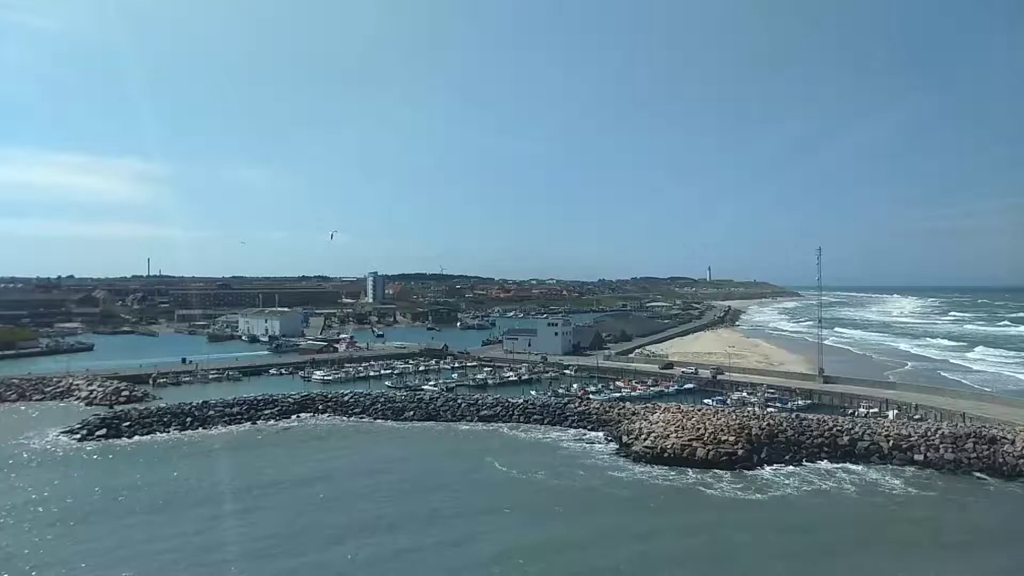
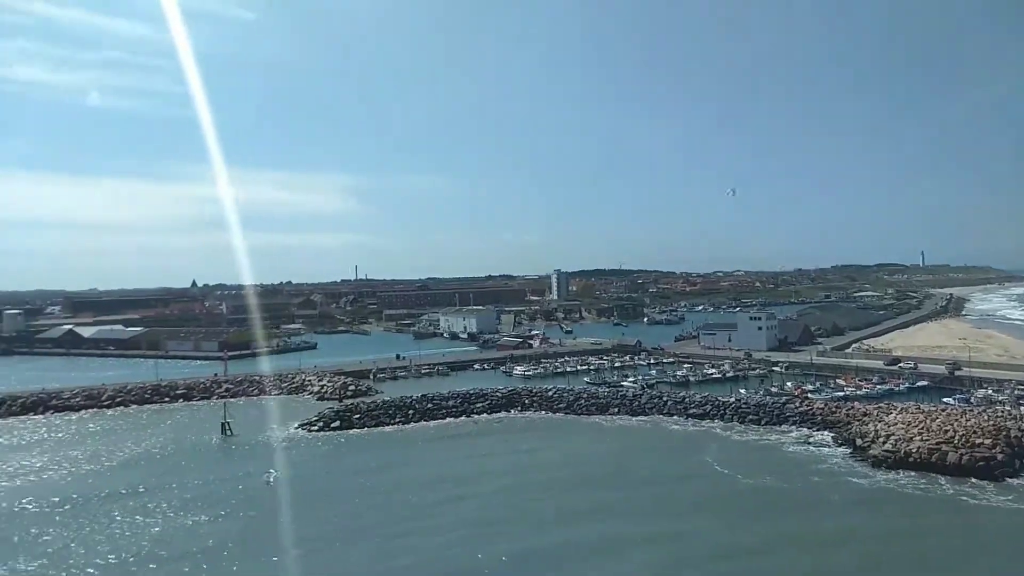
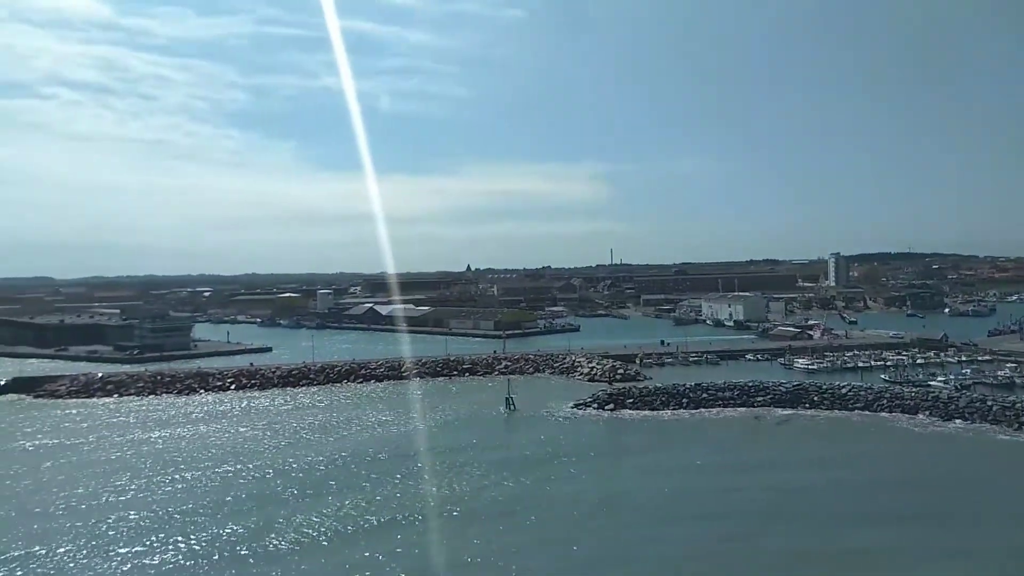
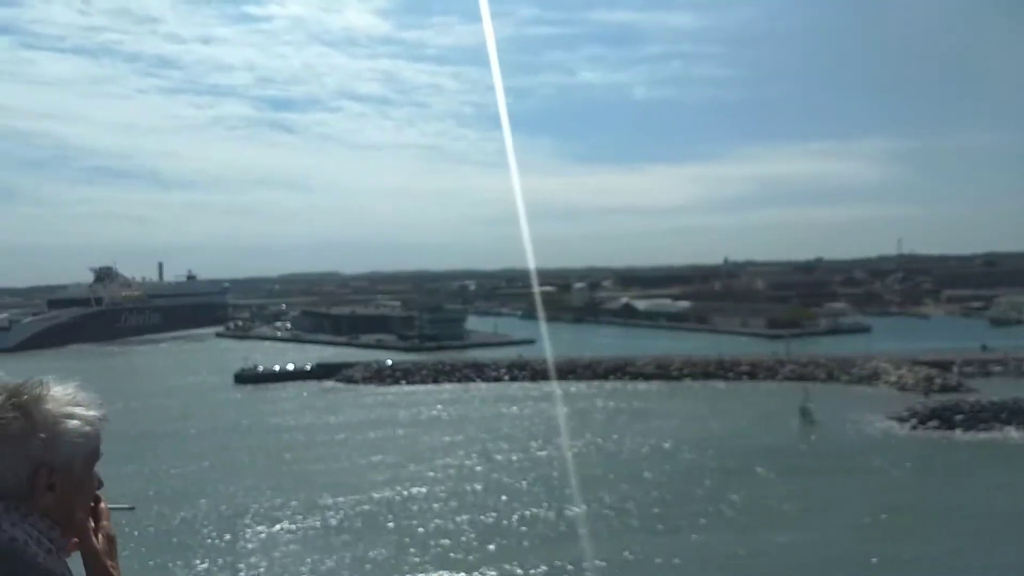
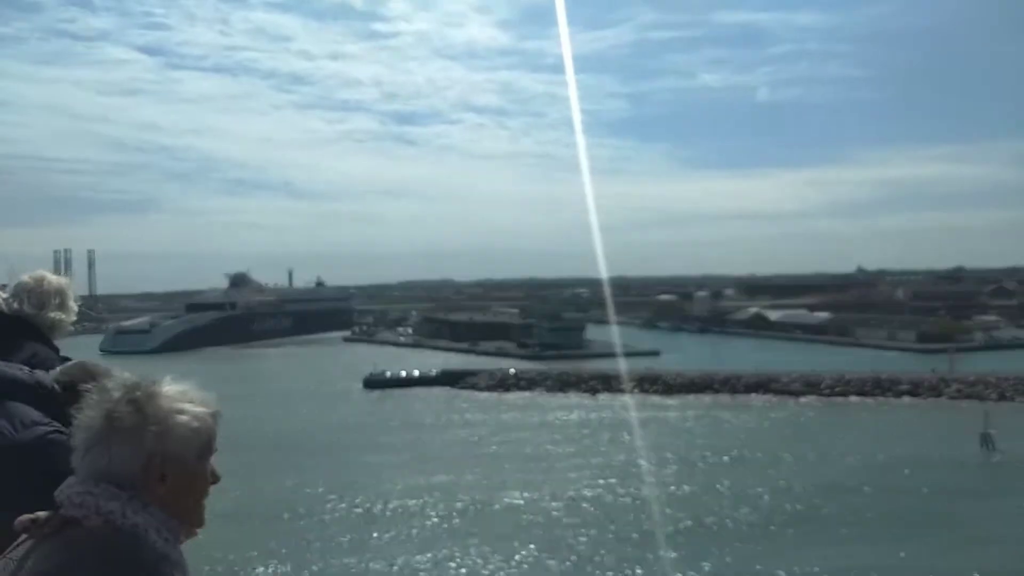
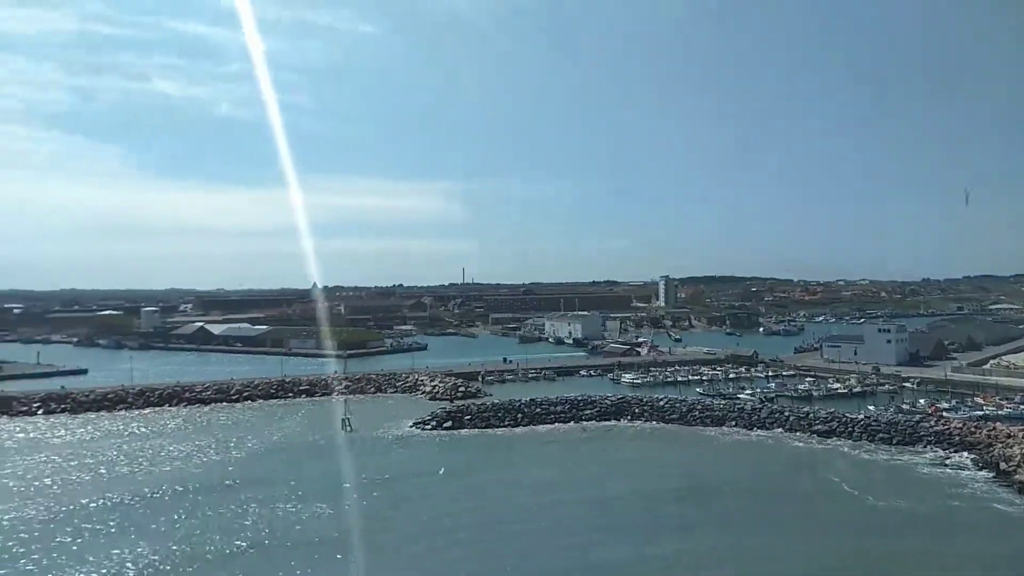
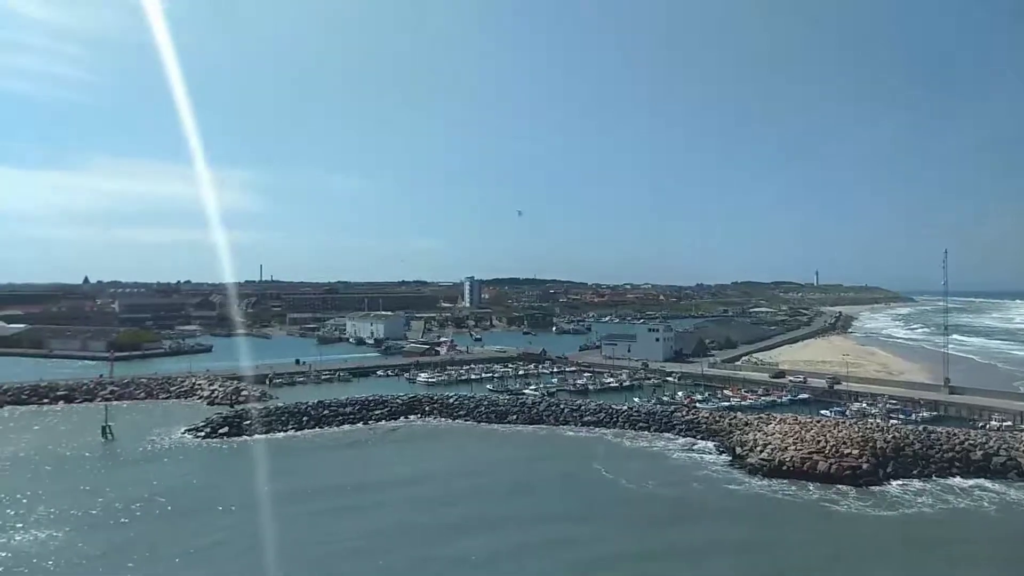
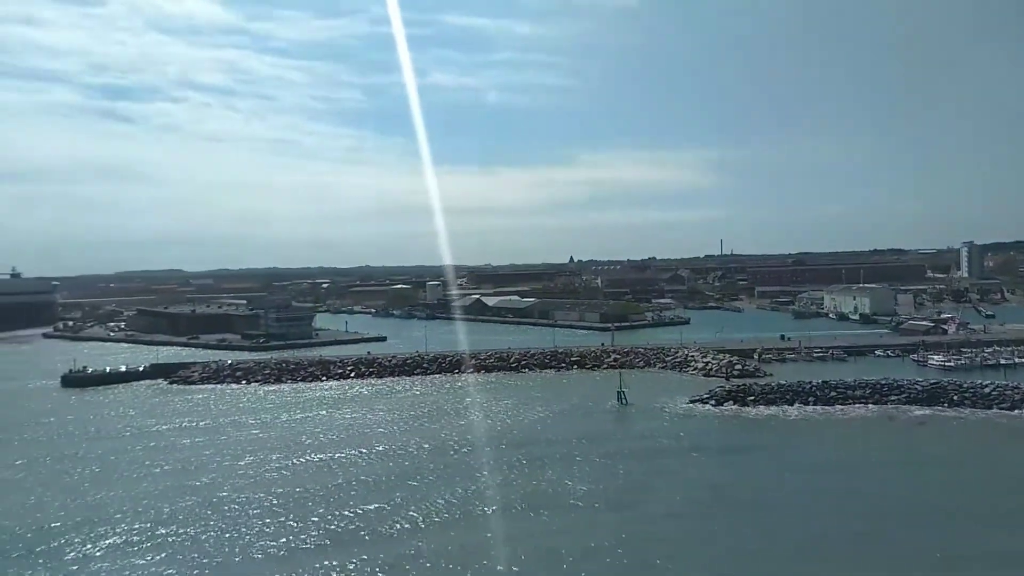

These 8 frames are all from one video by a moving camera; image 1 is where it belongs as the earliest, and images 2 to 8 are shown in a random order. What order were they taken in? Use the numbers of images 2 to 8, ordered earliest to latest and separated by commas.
7, 2, 6, 3, 8, 4, 5
